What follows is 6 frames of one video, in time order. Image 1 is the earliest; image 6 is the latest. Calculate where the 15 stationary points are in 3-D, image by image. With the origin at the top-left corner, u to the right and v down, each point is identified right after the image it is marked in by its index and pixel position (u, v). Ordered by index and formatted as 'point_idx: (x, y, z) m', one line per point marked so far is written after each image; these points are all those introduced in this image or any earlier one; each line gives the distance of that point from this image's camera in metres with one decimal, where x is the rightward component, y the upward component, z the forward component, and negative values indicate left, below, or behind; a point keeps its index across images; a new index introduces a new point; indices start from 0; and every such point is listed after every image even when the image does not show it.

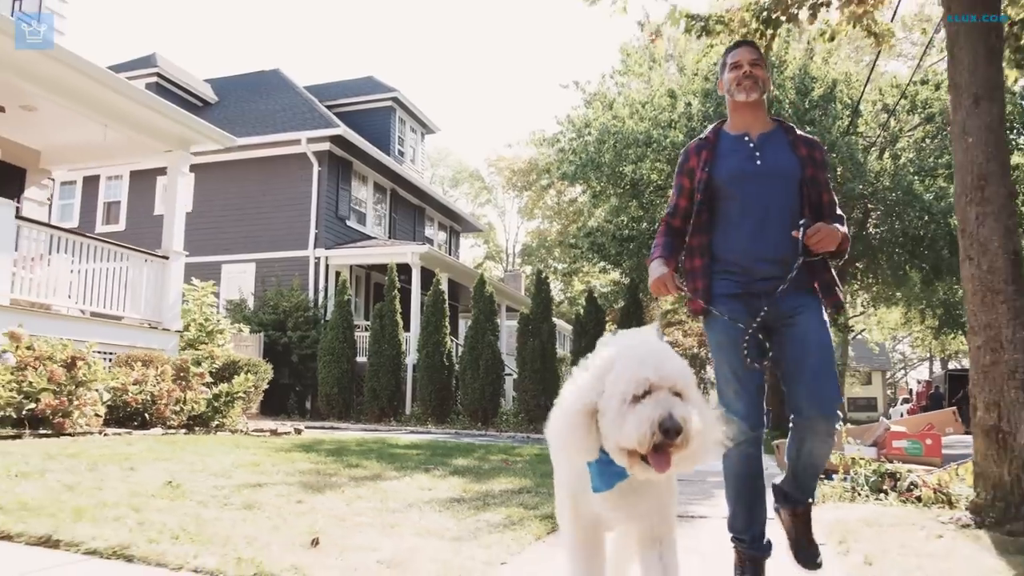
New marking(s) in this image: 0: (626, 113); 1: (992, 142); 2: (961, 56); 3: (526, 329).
0: (+2.2, +3.4, +15.2) m
1: (+2.5, +0.8, +4.0) m
2: (+2.4, +1.2, +4.2) m
3: (+0.3, -0.9, +16.9) m
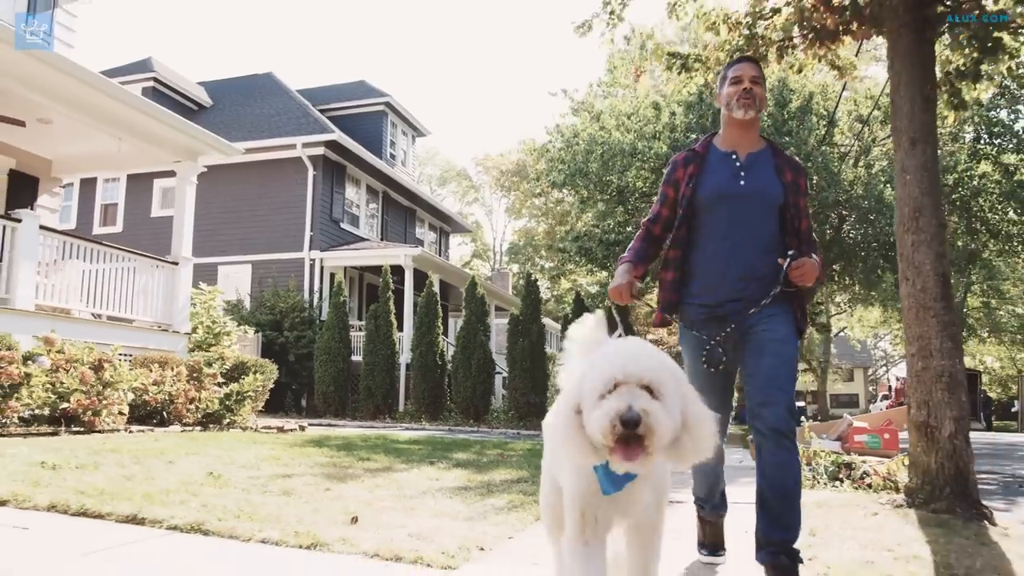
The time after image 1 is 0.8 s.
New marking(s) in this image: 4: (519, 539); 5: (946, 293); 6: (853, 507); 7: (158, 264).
0: (+2.1, +3.3, +15.8) m
1: (+2.5, +0.7, +4.7) m
2: (+2.5, +1.2, +4.9) m
3: (+0.1, -0.9, +17.6) m
4: (0.0, -1.3, +3.9) m
5: (+2.6, 0.0, +4.6) m
6: (+2.0, -1.3, +4.5) m
7: (-5.4, +0.4, +11.8) m
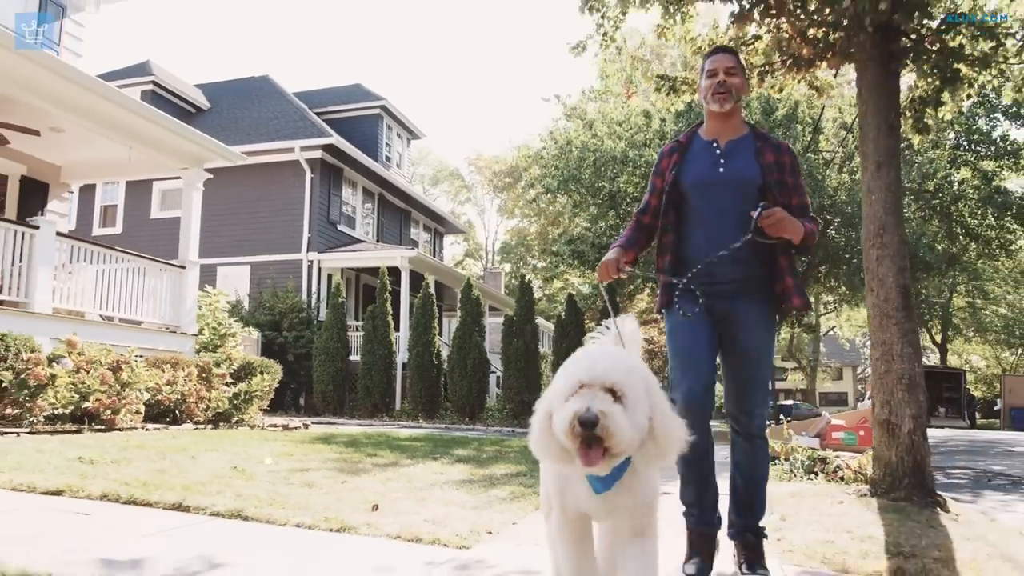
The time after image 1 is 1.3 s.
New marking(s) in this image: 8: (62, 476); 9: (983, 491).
0: (+2.0, +3.3, +16.3) m
1: (+2.5, +0.6, +5.2) m
2: (+2.5, +1.1, +5.3) m
3: (0.0, -1.0, +18.1) m
4: (+0.1, -1.3, +4.4) m
5: (+2.6, -0.1, +5.1) m
6: (+2.0, -1.3, +4.9) m
7: (-5.5, +0.3, +12.2) m
8: (-2.7, -1.2, +4.7) m
9: (+5.0, -2.2, +8.2) m
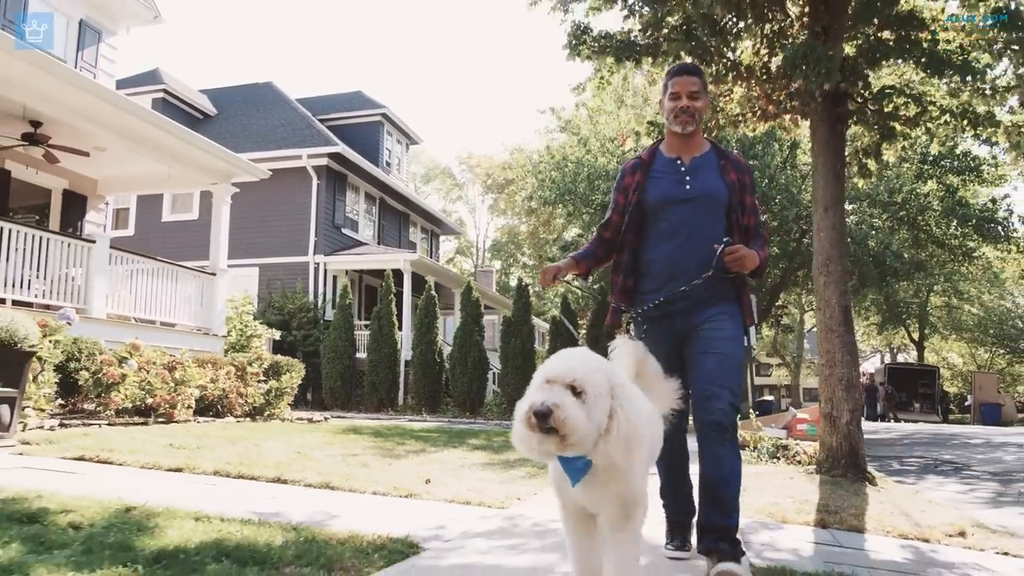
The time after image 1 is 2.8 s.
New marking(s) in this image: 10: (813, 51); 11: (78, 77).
0: (+1.9, +3.2, +17.5) m
1: (+2.7, +0.4, +6.4) m
2: (+2.6, +0.9, +6.6) m
3: (-0.1, -1.0, +19.3) m
4: (+0.2, -1.5, +5.6) m
5: (+2.7, -0.3, +6.3) m
6: (+2.1, -1.5, +6.2) m
7: (-5.4, +0.2, +13.3) m
8: (-2.6, -1.3, +5.9) m
9: (+5.1, -2.3, +9.6) m
10: (+2.4, +1.9, +6.1) m
11: (-5.9, +2.9, +10.5) m
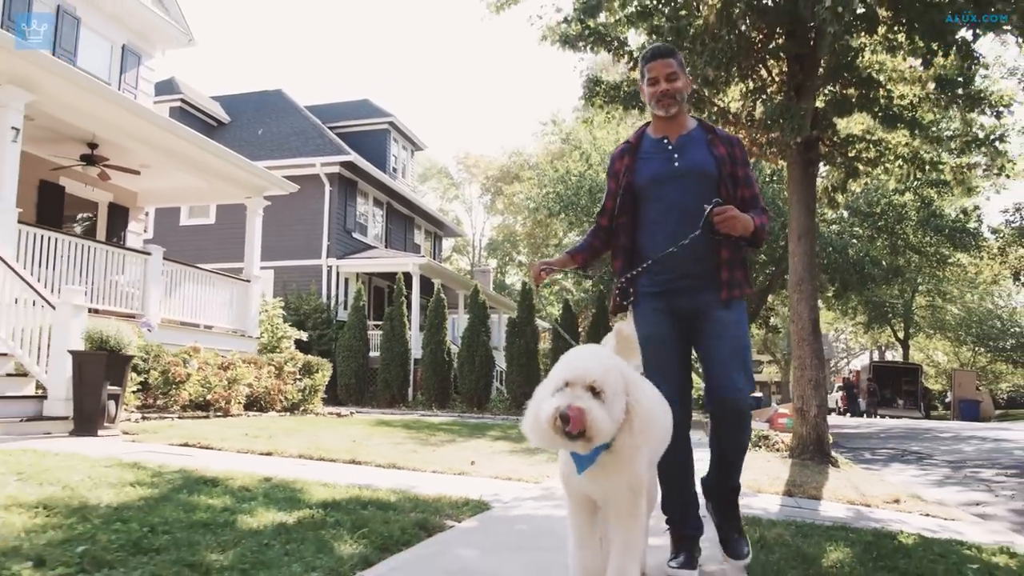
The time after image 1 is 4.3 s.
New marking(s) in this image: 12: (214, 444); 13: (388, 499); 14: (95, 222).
0: (+2.1, +3.1, +18.8) m
1: (+2.9, +0.3, +7.7) m
2: (+2.9, +0.8, +7.9) m
3: (0.0, -1.1, +20.5) m
4: (+0.5, -1.6, +6.9) m
5: (+3.0, -0.4, +7.6) m
6: (+2.4, -1.6, +7.5) m
7: (-5.2, +0.1, +14.5) m
8: (-2.3, -1.4, +7.1) m
9: (+5.3, -2.5, +10.9) m
10: (+2.6, +1.7, +7.3) m
11: (-5.7, +2.8, +11.7) m
12: (-2.7, -1.4, +7.1) m
13: (-0.7, -1.2, +4.4) m
14: (-7.9, +1.3, +14.6) m
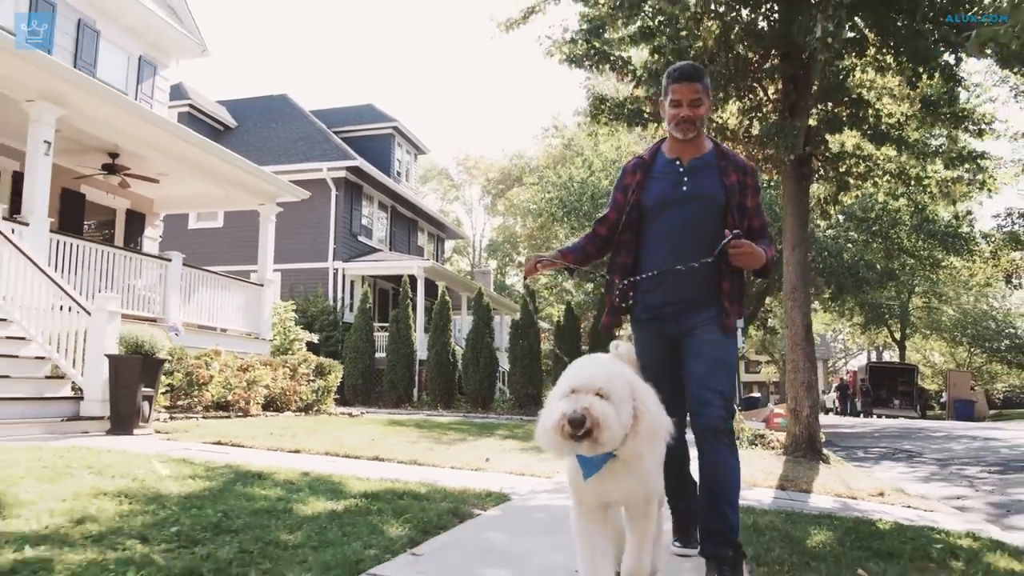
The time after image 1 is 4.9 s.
0: (+2.2, +3.0, +19.3) m
1: (+3.0, +0.2, +8.2) m
2: (+3.0, +0.7, +8.3) m
3: (+0.1, -1.2, +21.0) m
4: (+0.6, -1.7, +7.3) m
5: (+3.1, -0.5, +8.1) m
6: (+2.5, -1.7, +8.0) m
7: (-5.1, 0.0, +15.0) m
8: (-2.2, -1.5, +7.6) m
9: (+5.4, -2.5, +11.3) m
10: (+2.7, +1.6, +7.8) m
11: (-5.6, +2.7, +12.1) m
12: (-2.6, -1.5, +7.6) m
13: (-0.6, -1.3, +4.8) m
14: (-7.8, +1.2, +15.1) m
